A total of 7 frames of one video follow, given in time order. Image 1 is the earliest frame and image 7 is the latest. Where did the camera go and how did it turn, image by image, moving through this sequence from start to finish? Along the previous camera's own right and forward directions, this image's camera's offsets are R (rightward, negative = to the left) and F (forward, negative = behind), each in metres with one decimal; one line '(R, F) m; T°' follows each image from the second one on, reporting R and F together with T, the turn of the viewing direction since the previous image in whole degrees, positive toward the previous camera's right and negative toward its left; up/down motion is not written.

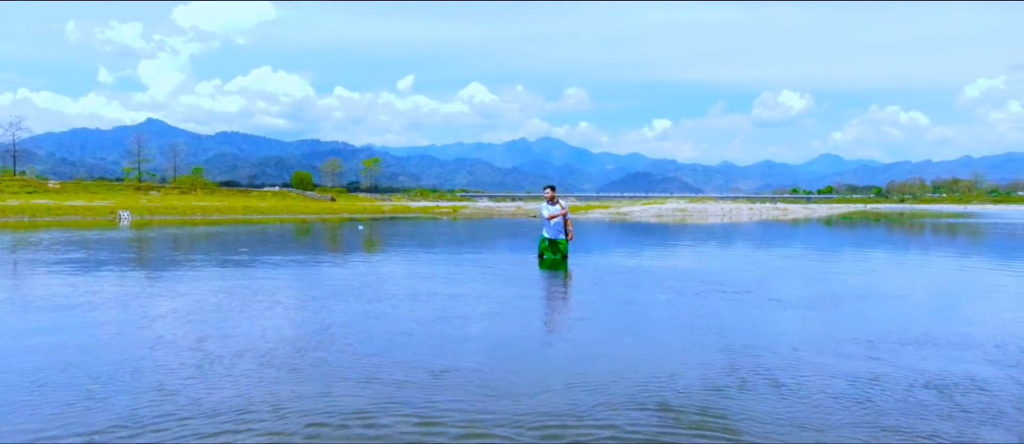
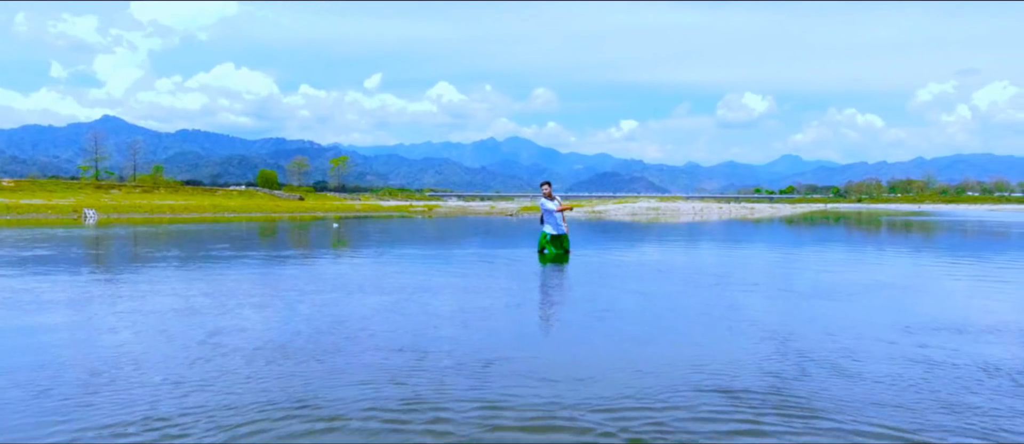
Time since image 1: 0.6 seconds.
(-0.2, -0.1) m; +3°
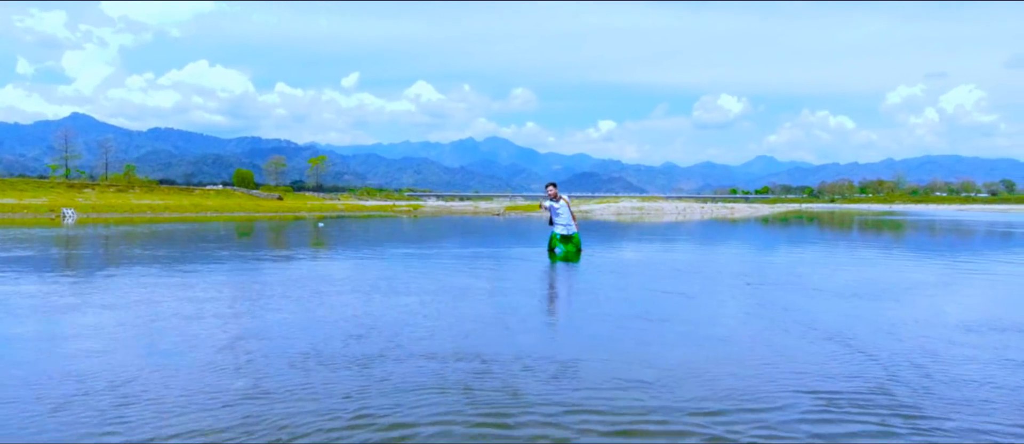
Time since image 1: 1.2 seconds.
(-0.3, 0.0) m; +2°
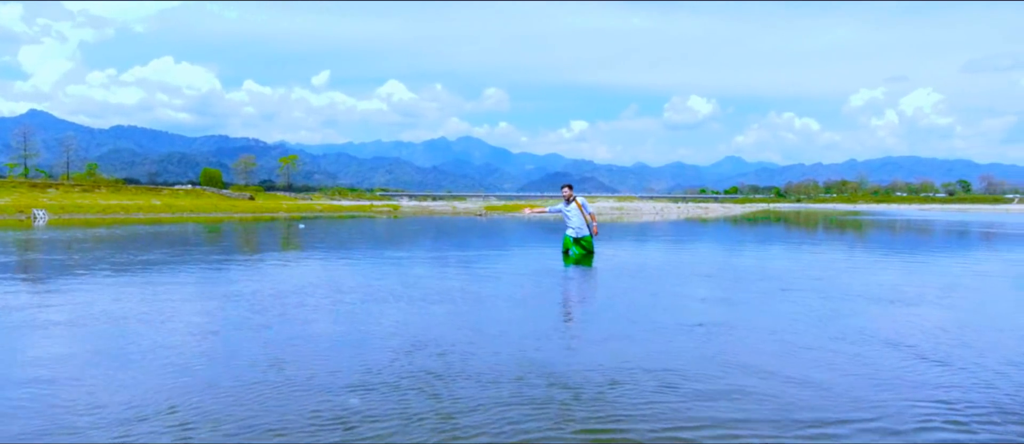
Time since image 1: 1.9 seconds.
(-0.3, 0.0) m; +3°
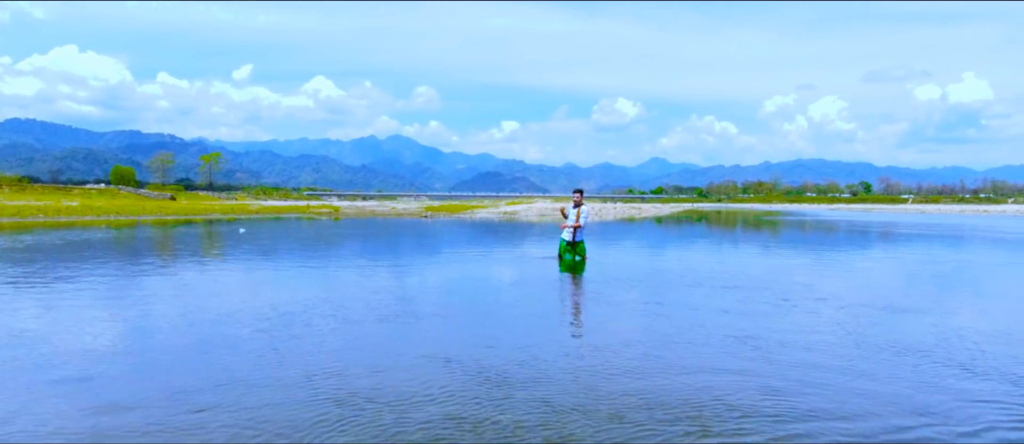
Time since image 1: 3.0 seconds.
(-0.5, -0.1) m; +7°
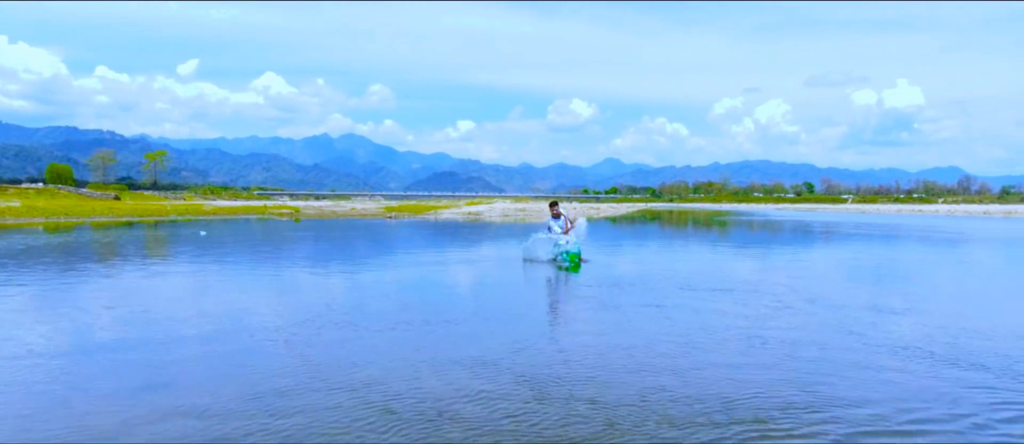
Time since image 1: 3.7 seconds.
(-0.3, -0.1) m; +4°
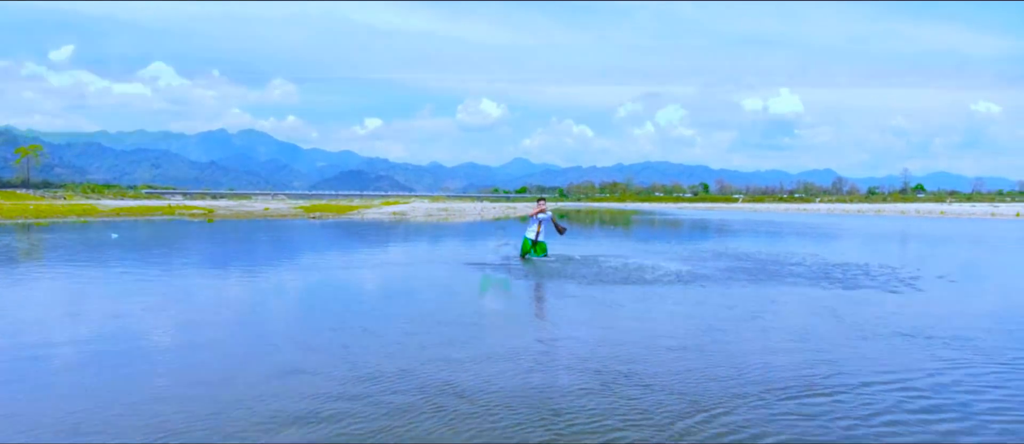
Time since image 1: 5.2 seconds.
(-0.6, -0.4) m; +9°
